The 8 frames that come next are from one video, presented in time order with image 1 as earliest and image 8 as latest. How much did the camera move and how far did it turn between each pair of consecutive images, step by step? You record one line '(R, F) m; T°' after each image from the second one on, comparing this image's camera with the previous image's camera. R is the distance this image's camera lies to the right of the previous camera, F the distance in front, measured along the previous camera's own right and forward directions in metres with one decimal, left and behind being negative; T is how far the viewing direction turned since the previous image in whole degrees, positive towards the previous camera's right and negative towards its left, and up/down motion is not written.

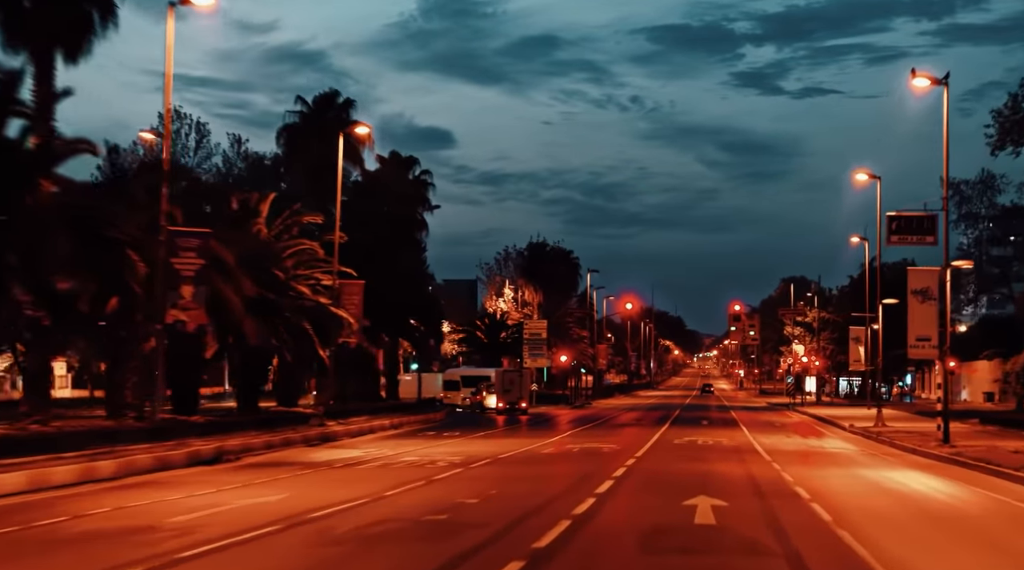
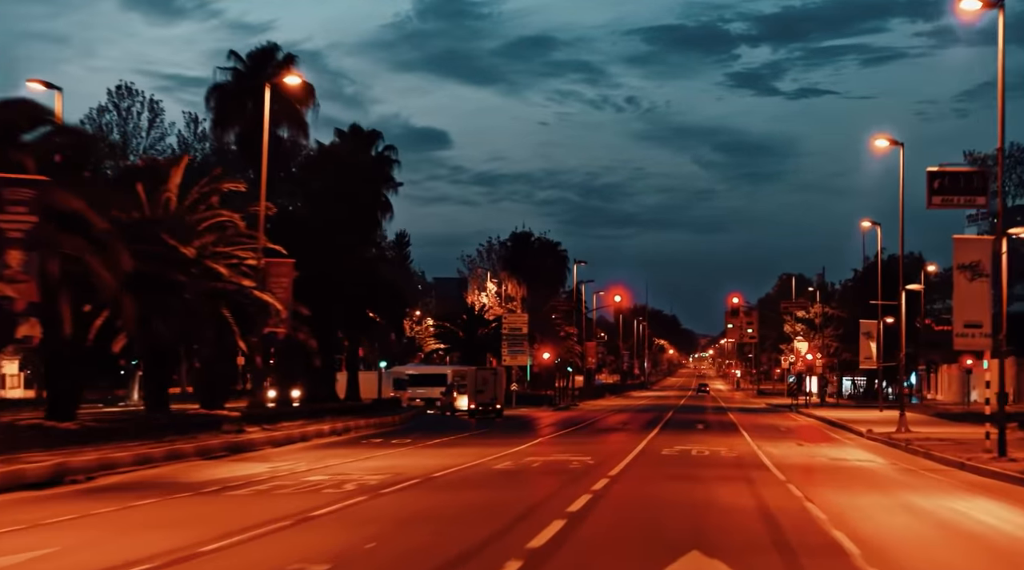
(+1.2, +7.3) m; 0°
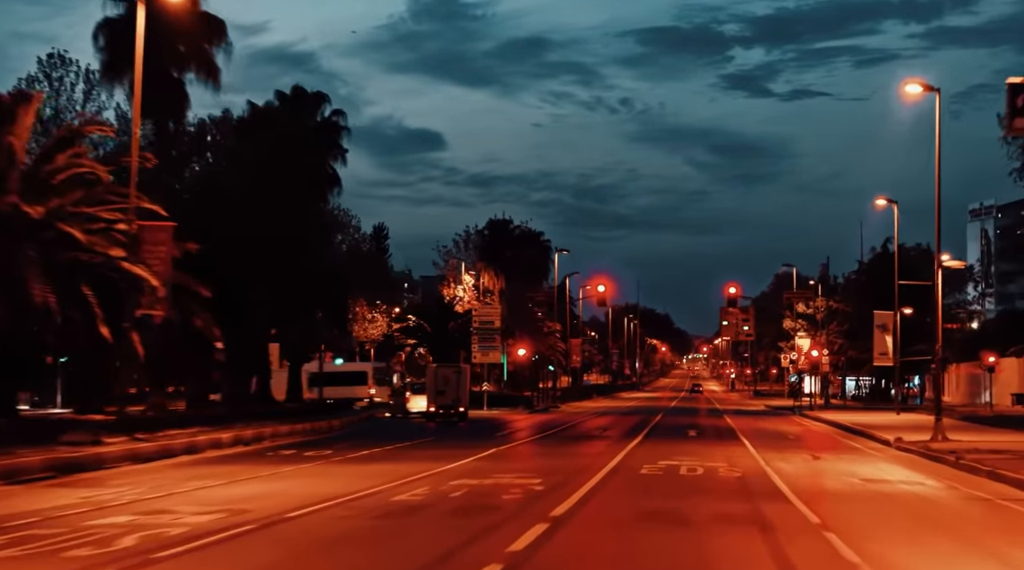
(+1.3, +8.3) m; 0°
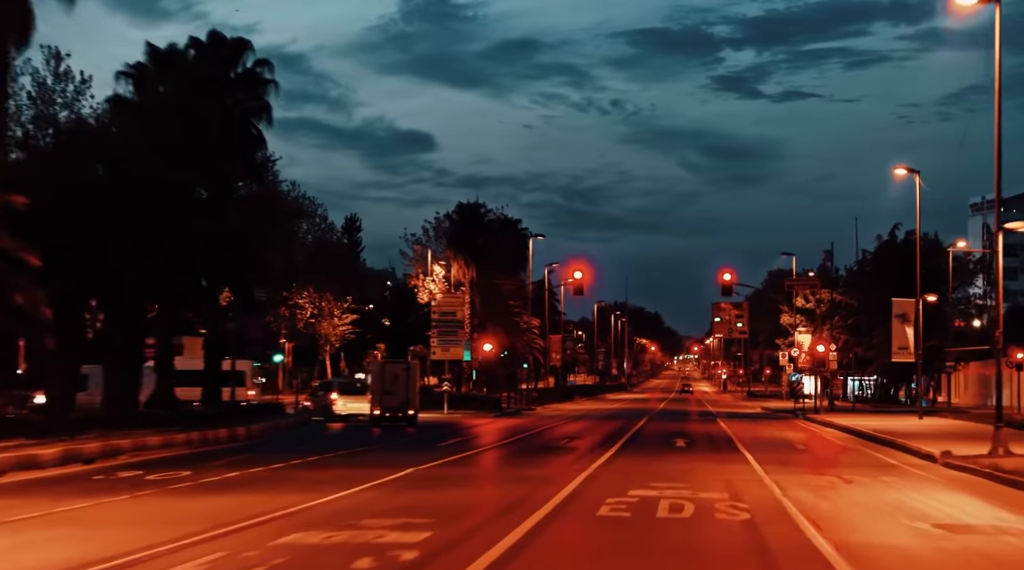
(+1.4, +8.7) m; 0°
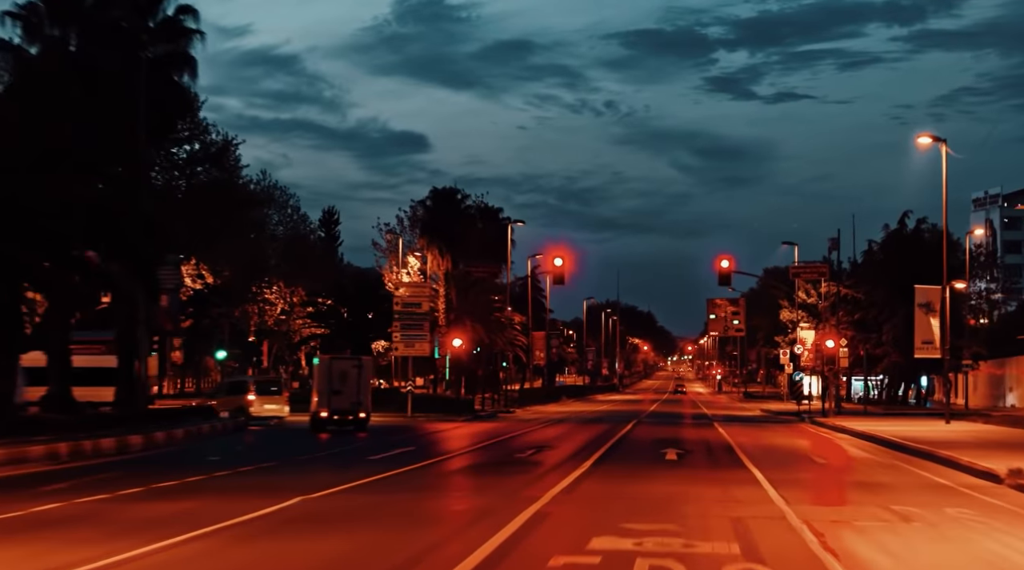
(+1.0, +6.7) m; 0°
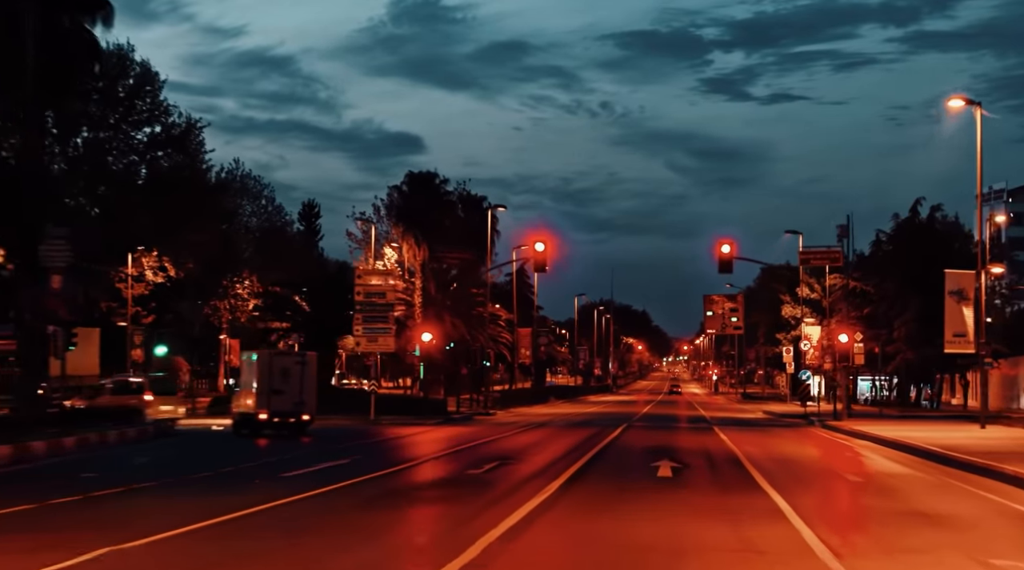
(+0.8, +6.0) m; 0°
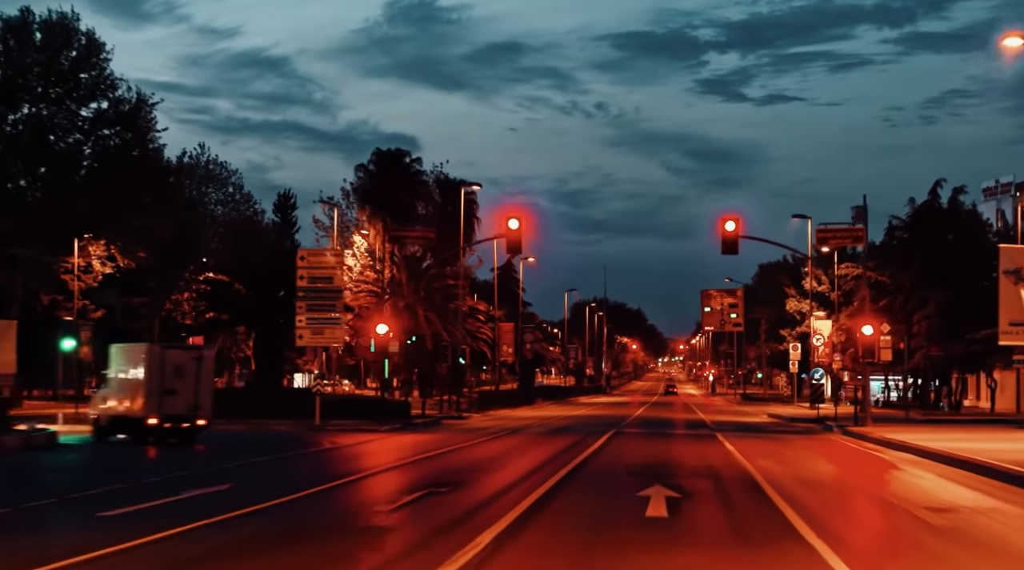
(+0.9, +7.1) m; 0°
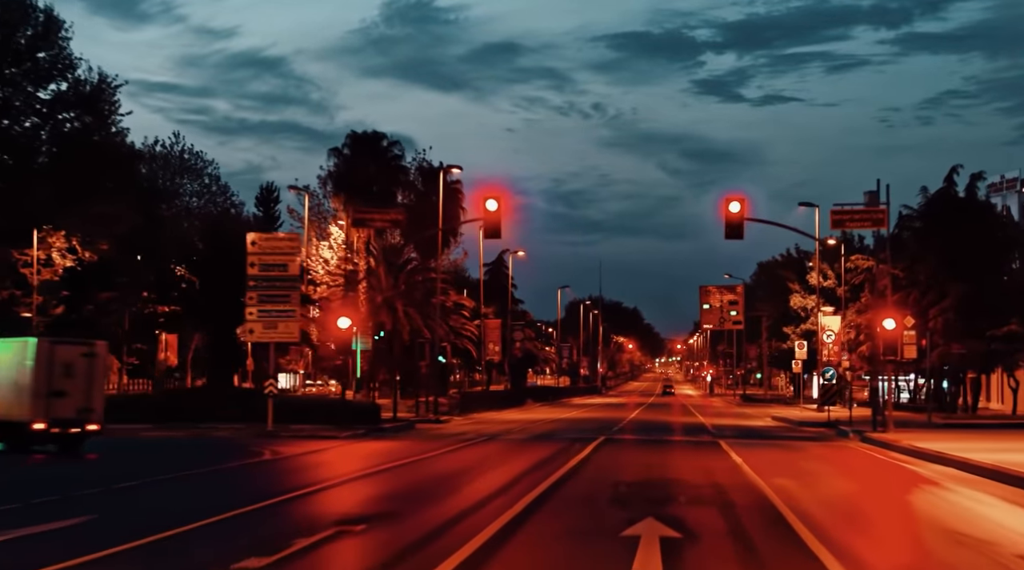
(+0.6, +4.8) m; 0°
